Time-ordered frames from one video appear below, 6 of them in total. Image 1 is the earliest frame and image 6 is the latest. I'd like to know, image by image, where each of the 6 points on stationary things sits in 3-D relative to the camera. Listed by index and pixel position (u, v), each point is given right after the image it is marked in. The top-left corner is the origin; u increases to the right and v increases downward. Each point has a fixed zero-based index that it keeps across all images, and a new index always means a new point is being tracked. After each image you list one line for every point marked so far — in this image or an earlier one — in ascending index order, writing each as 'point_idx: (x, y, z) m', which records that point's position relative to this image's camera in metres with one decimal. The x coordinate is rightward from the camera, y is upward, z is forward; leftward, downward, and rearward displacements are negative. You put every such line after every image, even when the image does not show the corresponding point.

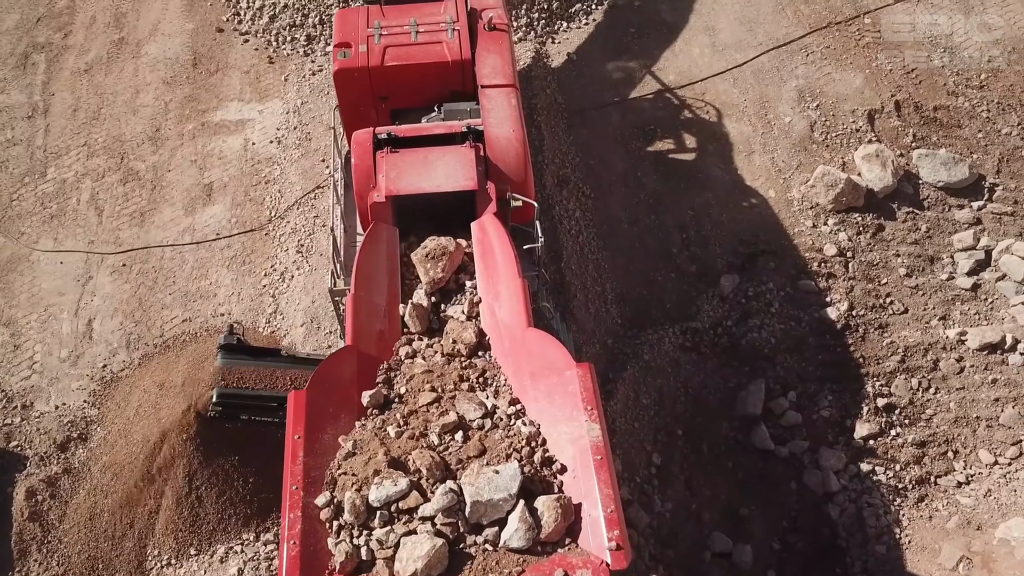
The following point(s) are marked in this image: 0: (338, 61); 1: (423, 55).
0: (-1.4, +1.9, +6.8) m
1: (-0.7, +1.9, +6.8) m
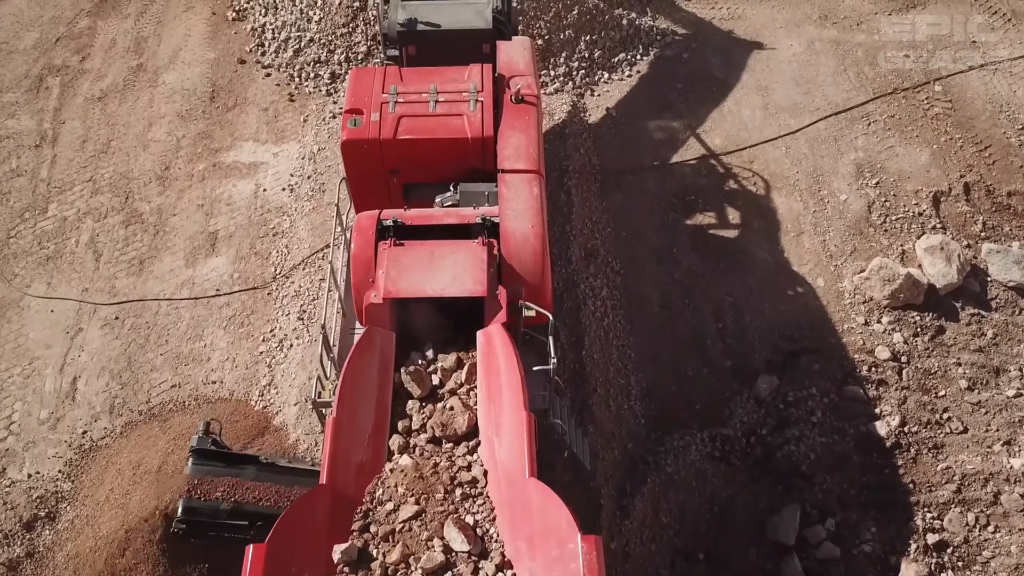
0: (-1.2, +1.2, +6.1) m
1: (-0.5, +1.2, +6.1) m
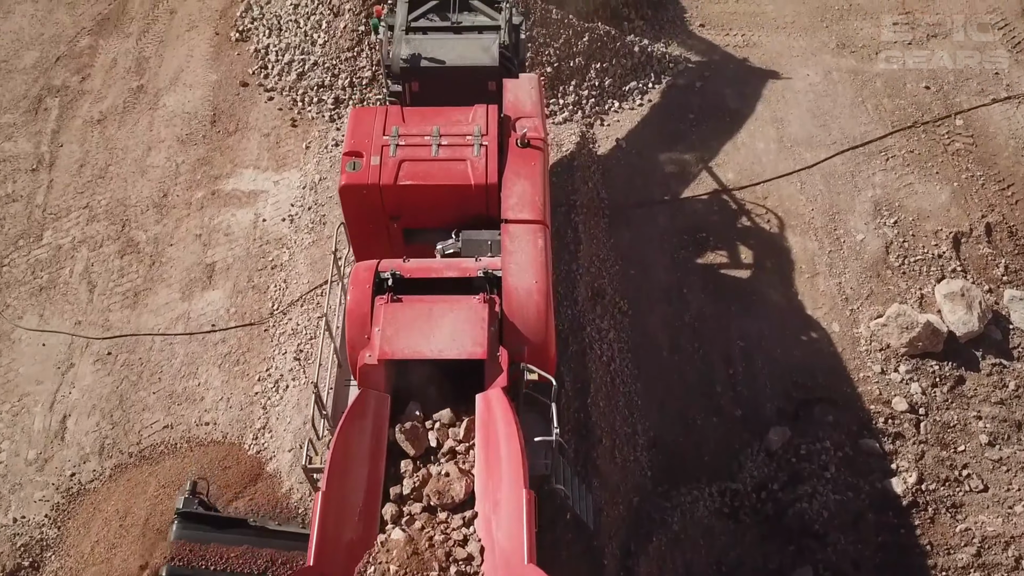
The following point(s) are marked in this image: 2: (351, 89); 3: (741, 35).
0: (-1.2, +0.8, +5.9) m
1: (-0.5, +0.8, +5.9) m
2: (-1.9, +2.3, +9.5) m
3: (+2.9, +3.1, +10.2) m
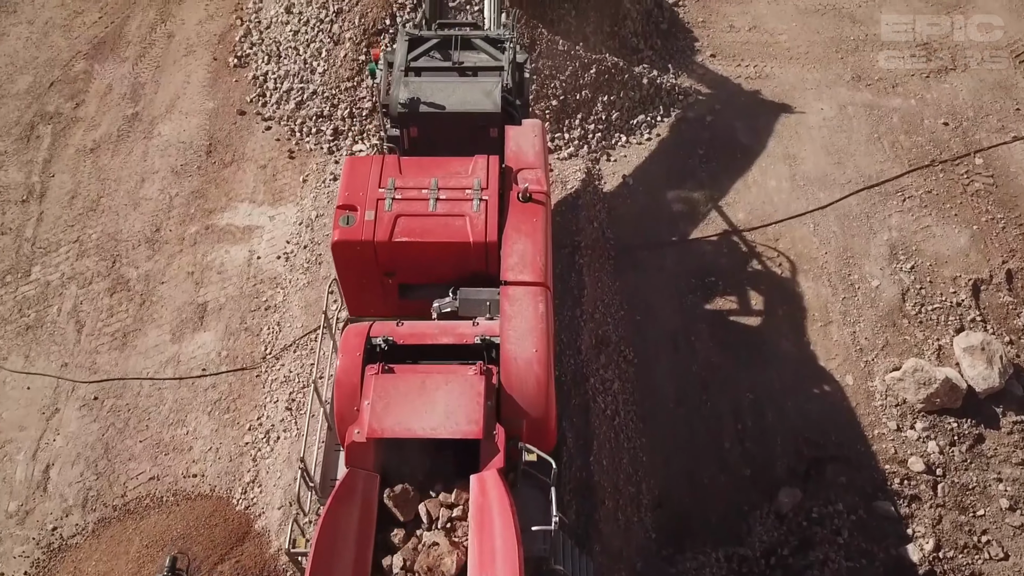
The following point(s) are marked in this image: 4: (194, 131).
0: (-1.2, +0.4, +5.6) m
1: (-0.5, +0.4, +5.6) m
2: (-1.8, +1.9, +9.3) m
3: (+2.9, +2.7, +9.9) m
4: (-3.7, +1.8, +9.5) m
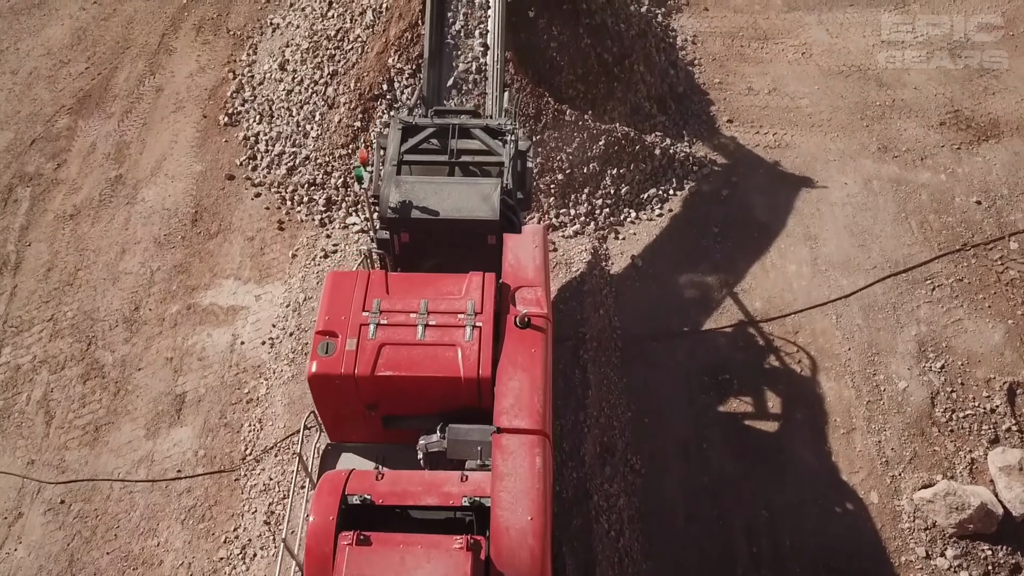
0: (-1.2, -0.4, +5.1) m
1: (-0.5, -0.5, +5.0) m
2: (-1.8, +1.1, +8.7) m
3: (+3.0, +1.8, +9.3) m
4: (-3.7, +1.0, +9.0) m
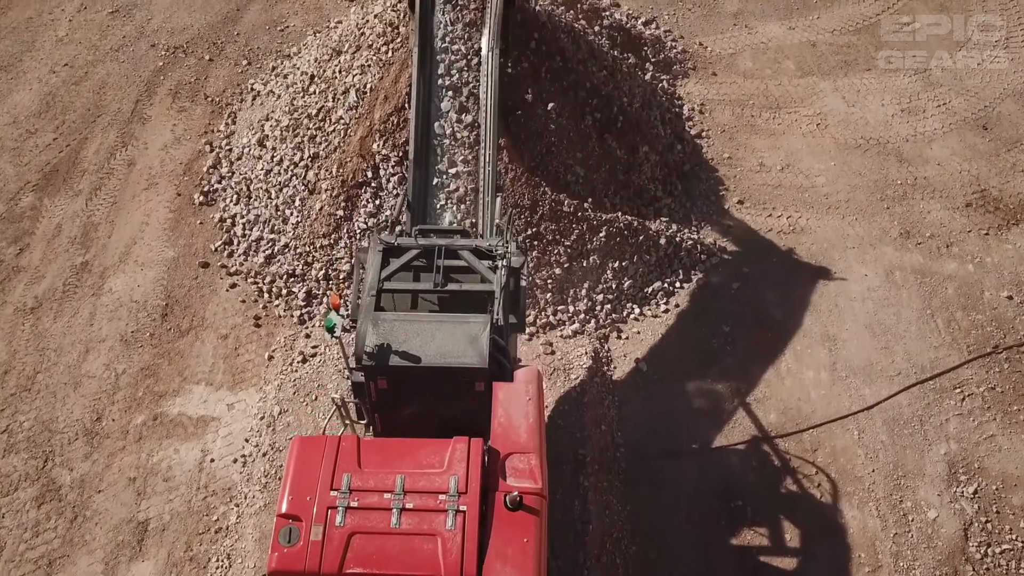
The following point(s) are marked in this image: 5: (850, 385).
0: (-1.3, -1.4, +4.5) m
1: (-0.6, -1.5, +4.4) m
2: (-1.8, +0.1, +8.1) m
3: (+2.9, +0.8, +8.7) m
4: (-3.7, 0.0, +8.4) m
5: (+3.1, -0.9, +7.5) m
